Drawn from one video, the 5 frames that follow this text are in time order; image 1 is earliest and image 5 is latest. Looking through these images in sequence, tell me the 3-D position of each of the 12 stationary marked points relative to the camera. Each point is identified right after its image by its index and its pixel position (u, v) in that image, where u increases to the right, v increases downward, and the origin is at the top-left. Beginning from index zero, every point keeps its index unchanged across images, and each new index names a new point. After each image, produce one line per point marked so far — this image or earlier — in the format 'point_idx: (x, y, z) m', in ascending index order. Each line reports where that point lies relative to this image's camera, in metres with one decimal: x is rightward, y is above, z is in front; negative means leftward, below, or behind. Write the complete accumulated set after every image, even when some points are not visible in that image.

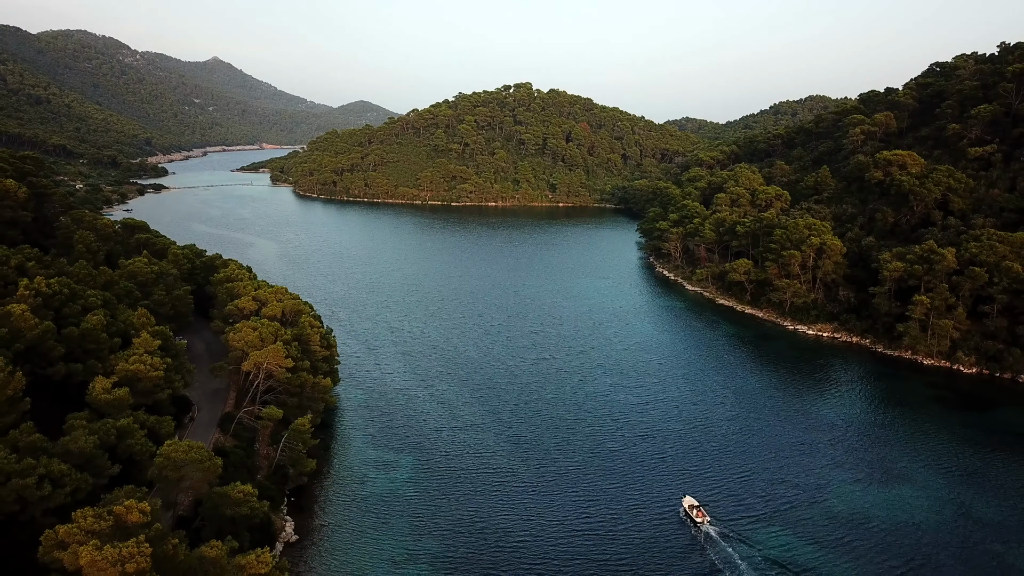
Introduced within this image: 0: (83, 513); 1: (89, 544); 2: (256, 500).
0: (-8.0, -4.3, +13.4) m
1: (-7.4, -4.5, +12.7) m
2: (-6.6, -5.6, +18.4) m
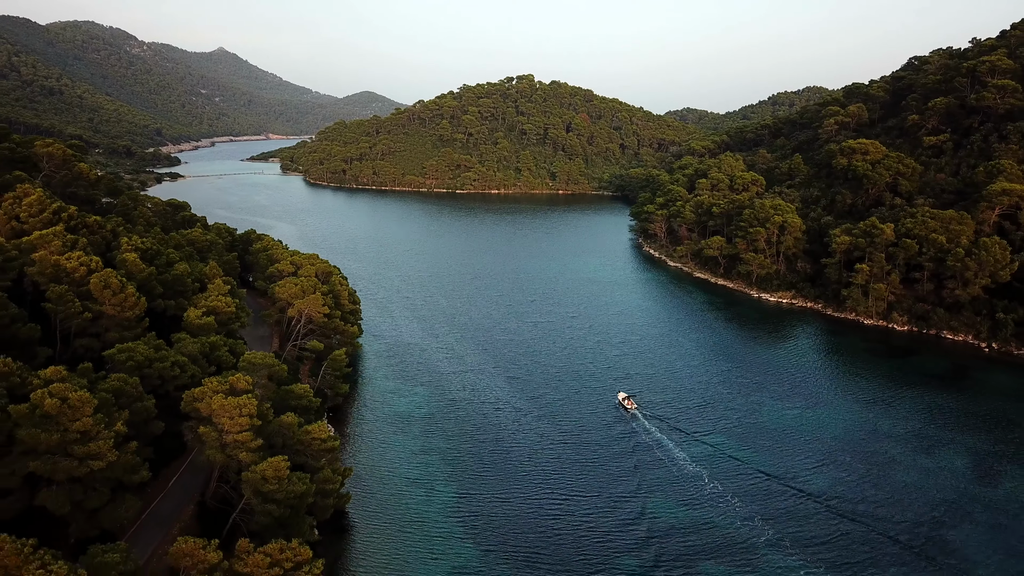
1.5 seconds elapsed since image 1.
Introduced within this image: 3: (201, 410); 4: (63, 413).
0: (-8.4, -2.7, +19.8) m
1: (-7.8, -2.9, +19.1) m
2: (-6.9, -3.9, +24.8) m
3: (-8.2, -3.3, +19.1) m
4: (-9.8, -2.7, +15.6) m
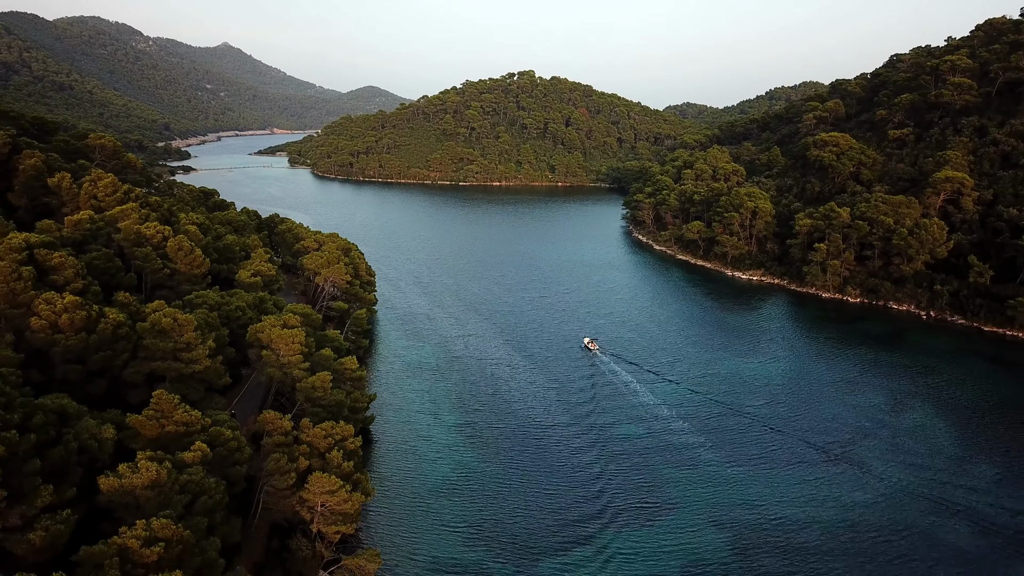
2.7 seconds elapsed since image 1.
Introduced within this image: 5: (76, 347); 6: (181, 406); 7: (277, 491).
0: (-8.8, -1.2, +25.6) m
1: (-8.2, -1.4, +24.8) m
2: (-7.3, -2.3, +30.5) m
3: (-8.6, -1.8, +24.8) m
4: (-10.1, -1.3, +21.3) m
5: (-11.8, -1.6, +19.3) m
6: (-7.9, -2.9, +16.9) m
7: (-6.1, -5.2, +18.4) m
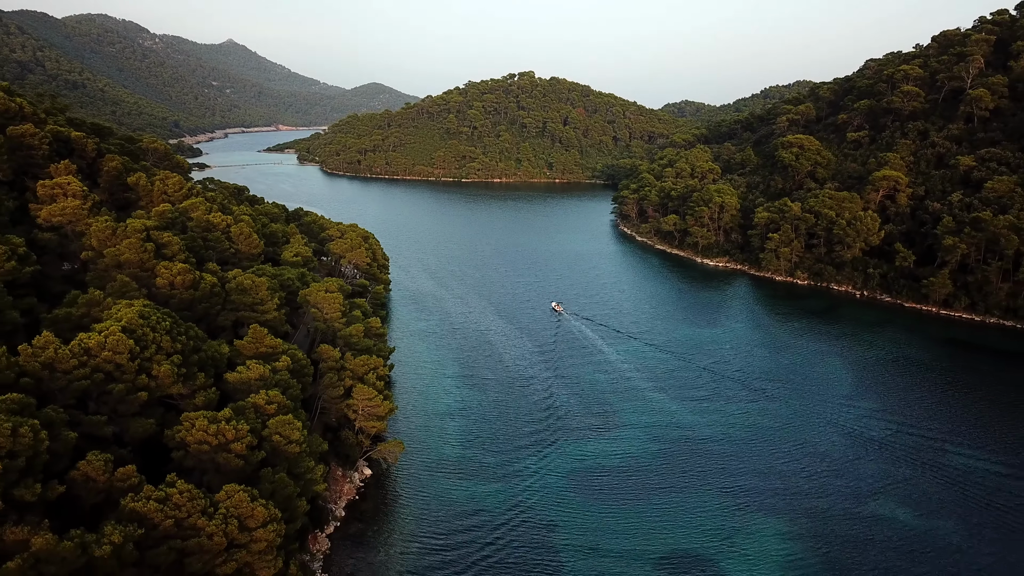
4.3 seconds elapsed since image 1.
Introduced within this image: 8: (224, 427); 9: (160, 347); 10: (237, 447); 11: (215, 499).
0: (-9.3, 0.0, +33.5) m
1: (-8.7, -0.2, +32.7) m
2: (-7.8, -1.1, +38.4) m
3: (-9.2, -0.6, +32.7) m
4: (-10.7, -0.1, +29.3) m
5: (-12.4, -0.4, +27.2) m
6: (-8.5, -1.7, +24.8) m
7: (-6.7, -4.1, +26.4) m
8: (-7.3, -3.5, +18.1) m
9: (-9.8, -1.6, +19.9) m
10: (-7.0, -4.0, +18.1) m
11: (-6.5, -4.6, +15.7) m
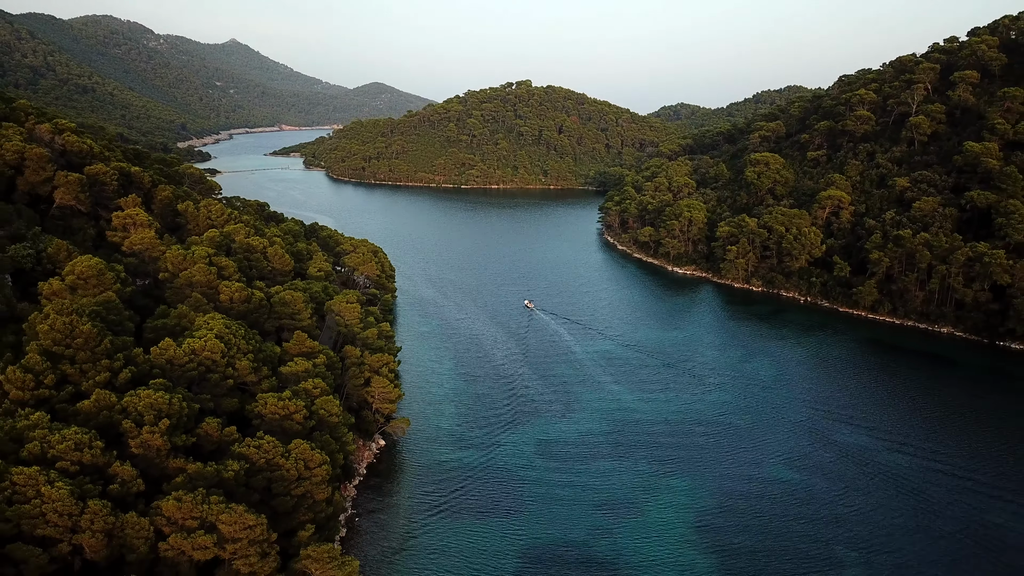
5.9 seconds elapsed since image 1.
0: (-10.3, -0.6, +41.7) m
1: (-9.7, -0.9, +41.0) m
2: (-8.7, -1.8, +46.6) m
3: (-10.1, -1.2, +41.0) m
4: (-11.7, -0.8, +37.5) m
5: (-13.4, -1.1, +35.4) m
6: (-9.5, -2.4, +33.1) m
7: (-7.6, -4.8, +34.6) m
8: (-8.3, -4.2, +26.3) m
9: (-10.8, -2.4, +28.1) m
10: (-7.9, -4.7, +26.3) m
11: (-7.5, -5.4, +24.0) m
